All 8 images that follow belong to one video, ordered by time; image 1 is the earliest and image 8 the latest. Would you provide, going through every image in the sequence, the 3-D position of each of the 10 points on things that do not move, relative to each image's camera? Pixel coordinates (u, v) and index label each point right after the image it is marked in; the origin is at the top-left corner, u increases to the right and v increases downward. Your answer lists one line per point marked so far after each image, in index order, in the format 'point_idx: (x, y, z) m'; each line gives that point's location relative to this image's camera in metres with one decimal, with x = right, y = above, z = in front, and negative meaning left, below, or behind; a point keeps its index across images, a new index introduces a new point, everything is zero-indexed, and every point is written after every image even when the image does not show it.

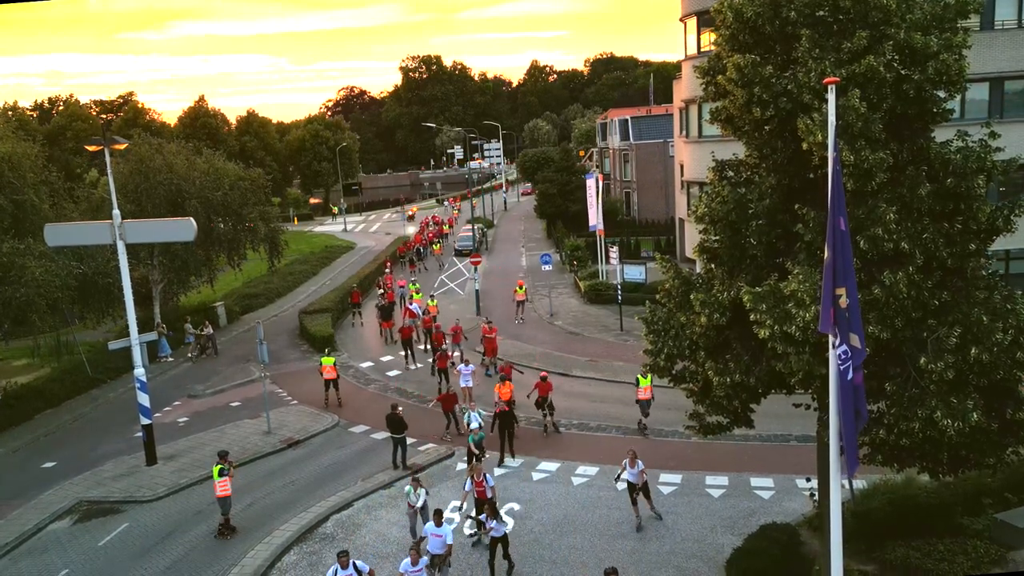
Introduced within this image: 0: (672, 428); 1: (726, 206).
0: (+3.8, -3.3, +19.2) m
1: (+2.8, +1.1, +10.6) m
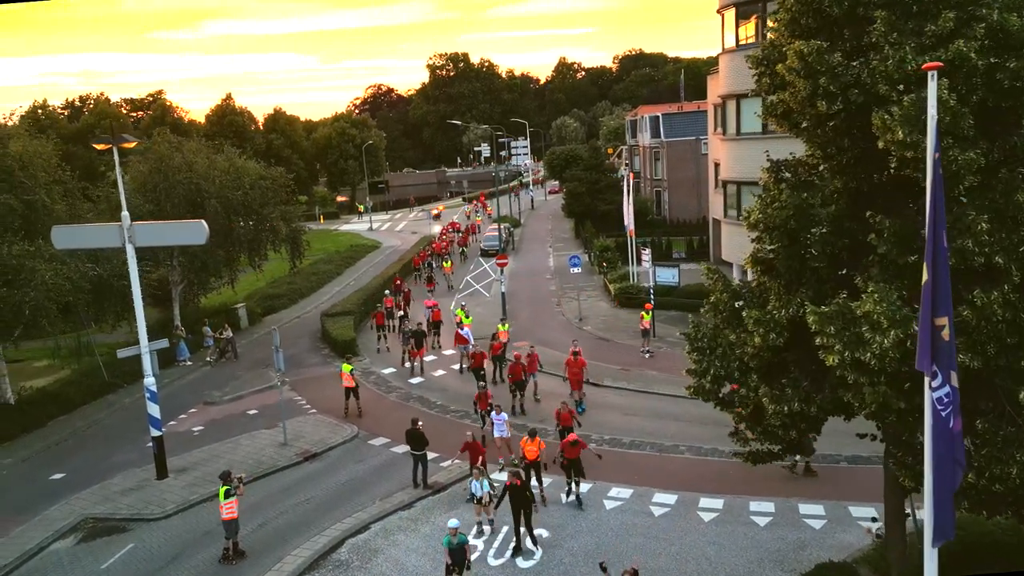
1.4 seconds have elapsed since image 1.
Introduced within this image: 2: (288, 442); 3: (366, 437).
0: (+4.4, -3.5, +18.0) m
1: (+3.2, +0.9, +9.4) m
2: (-5.4, -3.7, +19.4) m
3: (-3.6, -3.7, +19.9) m
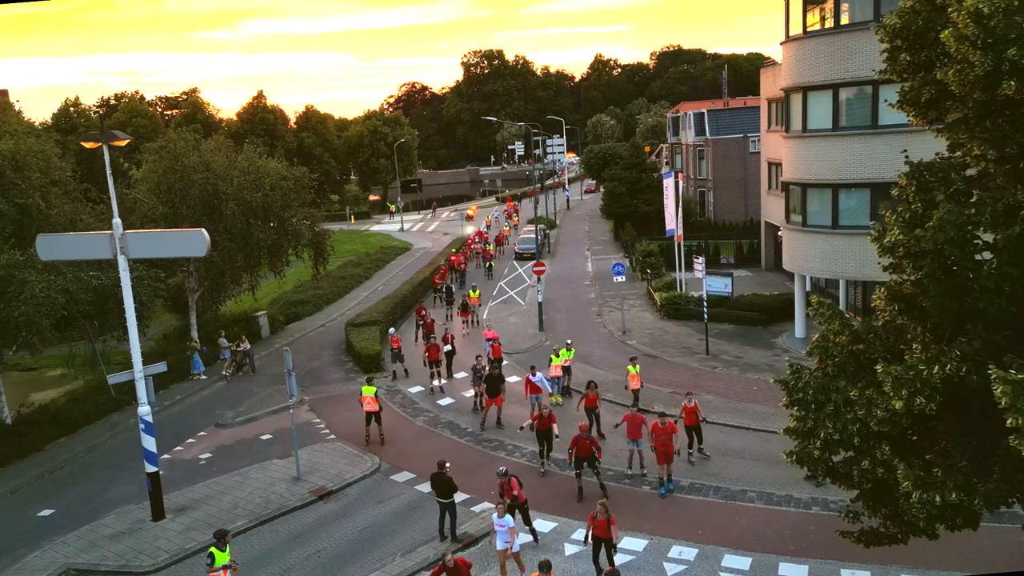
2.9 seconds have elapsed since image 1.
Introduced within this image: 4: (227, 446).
0: (+5.2, -3.9, +15.5) m
1: (+3.6, +0.5, +6.9) m
2: (-4.5, -4.0, +17.3) m
3: (-2.7, -4.0, +17.7) m
4: (-7.0, -3.9, +19.9) m
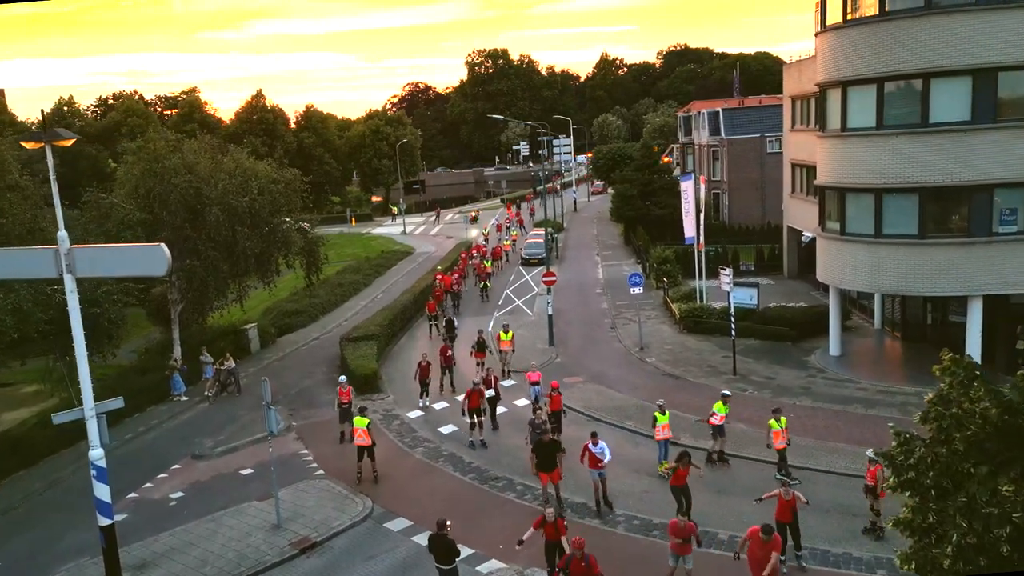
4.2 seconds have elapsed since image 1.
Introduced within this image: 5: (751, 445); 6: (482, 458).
0: (+5.4, -4.3, +13.2) m
1: (+3.8, +0.1, +4.7) m
2: (-4.3, -4.4, +15.2) m
3: (-2.5, -4.4, +15.5) m
4: (-6.8, -4.3, +17.7) m
5: (+5.3, -3.5, +18.1) m
6: (-0.7, -3.8, +18.2) m
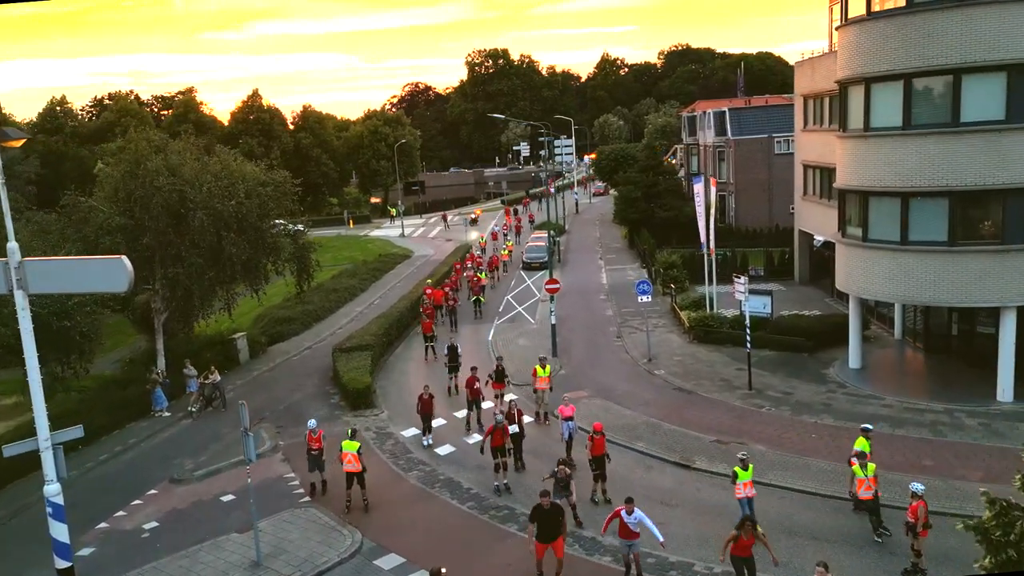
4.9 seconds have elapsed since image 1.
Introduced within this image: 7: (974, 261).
0: (+5.4, -4.5, +11.9) m
1: (+3.8, -0.2, +3.4) m
2: (-4.3, -4.7, +13.9) m
3: (-2.5, -4.6, +14.2) m
4: (-6.8, -4.5, +16.4) m
5: (+5.4, -3.7, +16.7) m
6: (-0.6, -4.1, +16.9) m
7: (+11.1, +0.7, +19.4) m
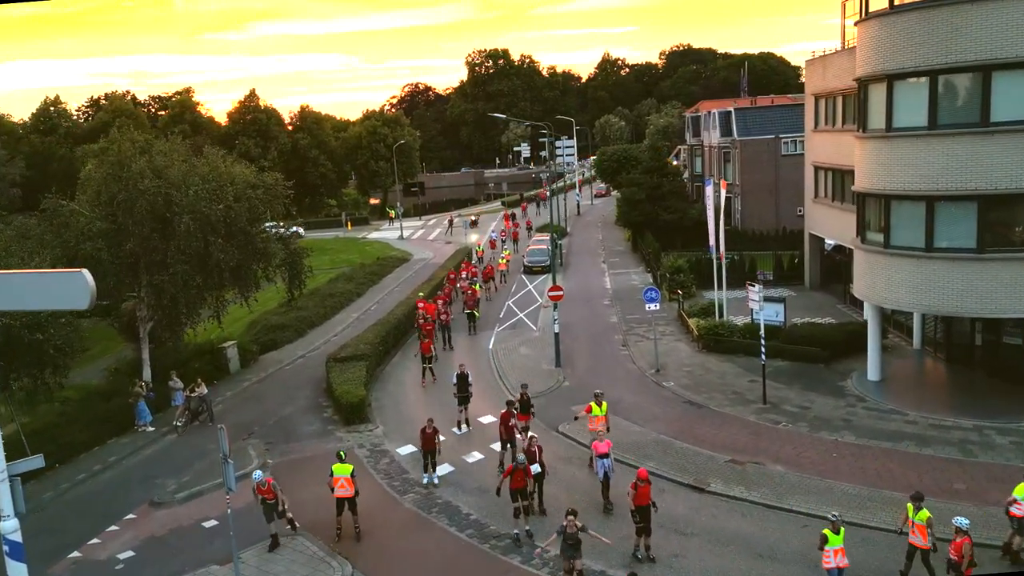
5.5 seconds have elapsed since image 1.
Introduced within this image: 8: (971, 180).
0: (+5.5, -4.7, +10.8) m
1: (+3.9, -0.4, +2.3) m
2: (-4.2, -4.9, +12.7) m
3: (-2.4, -4.8, +13.1) m
4: (-6.7, -4.7, +15.3) m
5: (+5.4, -4.0, +15.6) m
6: (-0.6, -4.3, +15.8) m
7: (+11.1, +0.4, +18.3) m
8: (+10.4, +2.4, +18.3) m
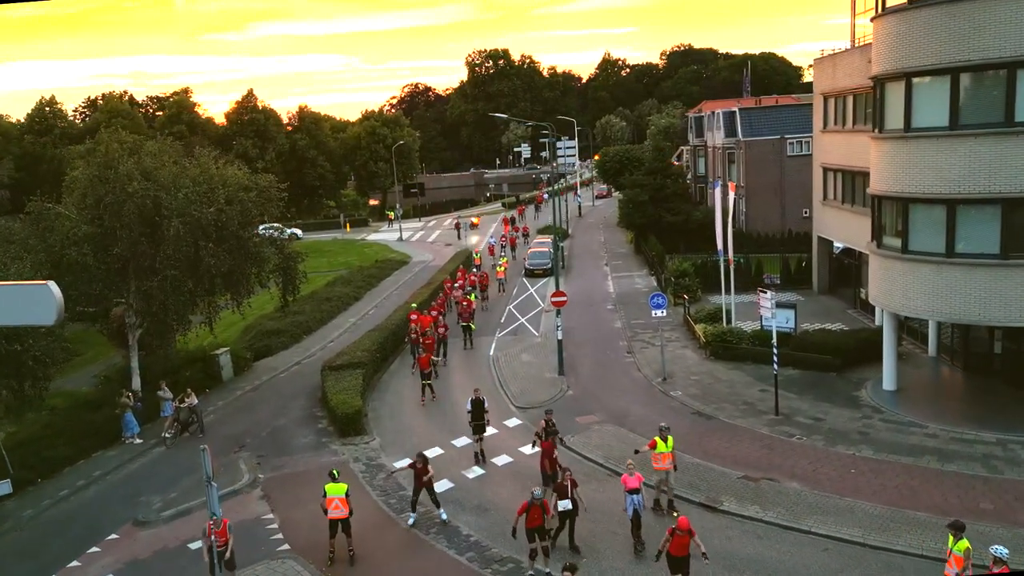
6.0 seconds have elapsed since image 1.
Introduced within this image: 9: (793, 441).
0: (+5.5, -4.9, +10.0) m
1: (+3.9, -0.5, +1.5) m
2: (-4.2, -5.0, +11.9) m
3: (-2.4, -5.0, +12.3) m
4: (-6.7, -4.9, +14.5) m
5: (+5.5, -4.1, +14.8) m
6: (-0.5, -4.4, +15.0) m
7: (+11.2, +0.3, +17.5) m
8: (+10.4, +2.3, +17.5) m
9: (+6.3, -3.4, +18.3) m
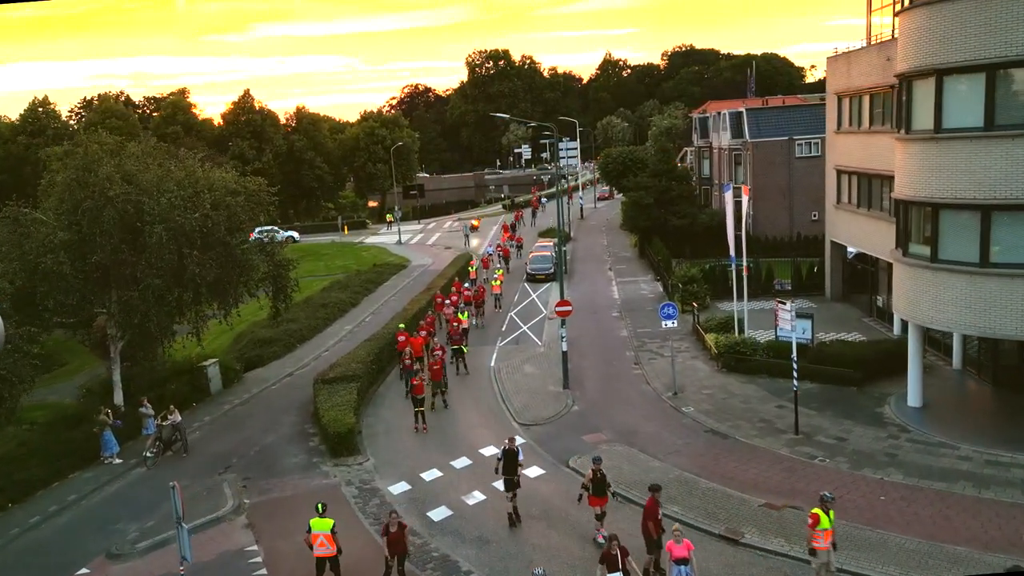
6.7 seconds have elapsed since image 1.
0: (+5.6, -5.1, +8.8) m
1: (+4.0, -0.7, +0.3) m
2: (-4.1, -5.3, +10.7) m
3: (-2.3, -5.2, +11.1) m
4: (-6.6, -5.1, +13.3) m
5: (+5.5, -4.4, +13.6) m
6: (-0.5, -4.7, +13.8) m
7: (+11.2, 0.0, +16.3) m
8: (+10.5, +2.0, +16.3) m
9: (+6.4, -3.7, +17.1) m
